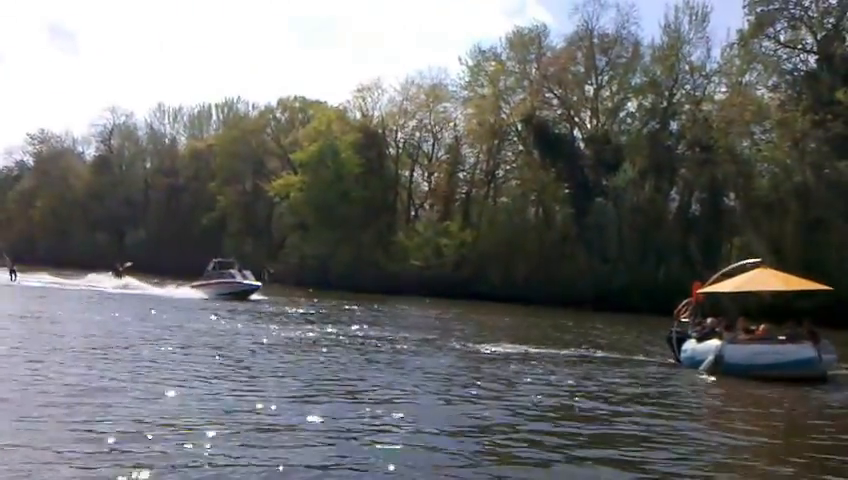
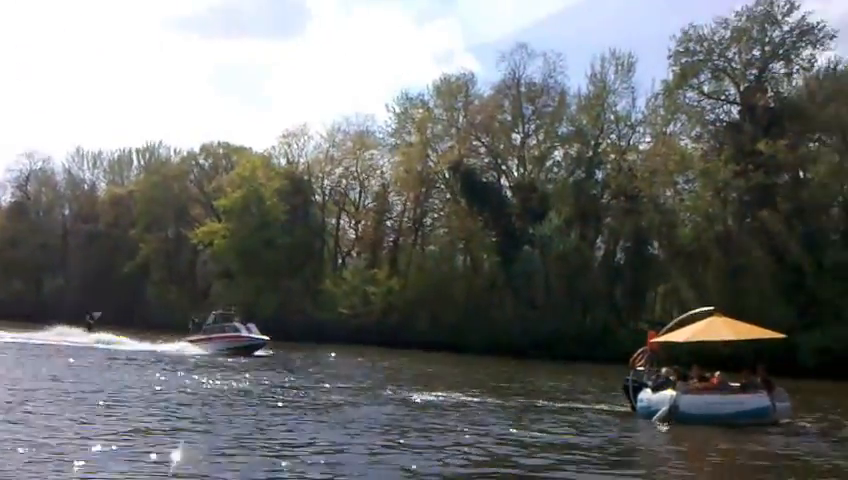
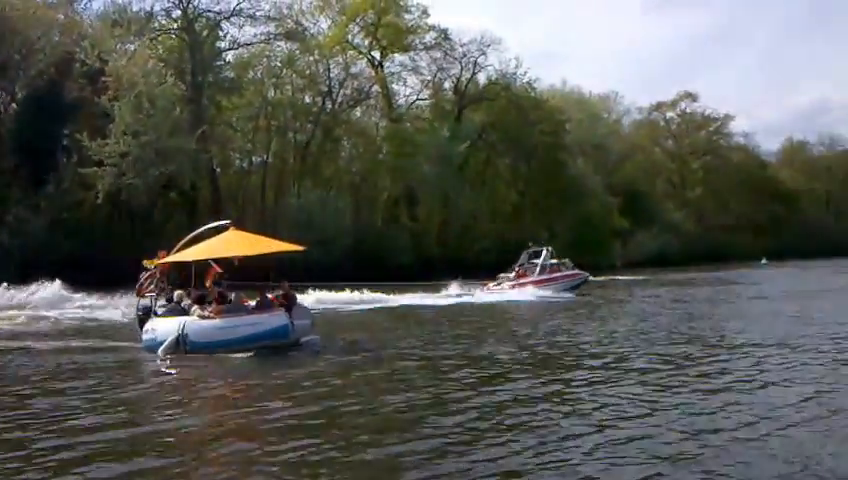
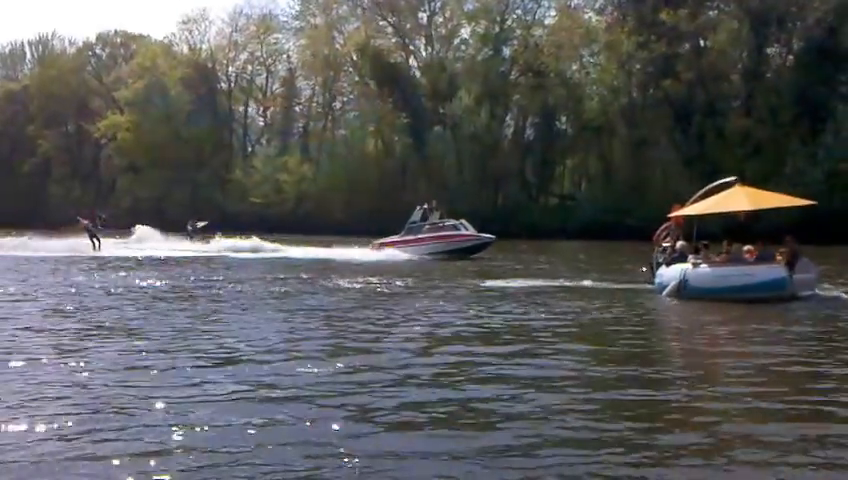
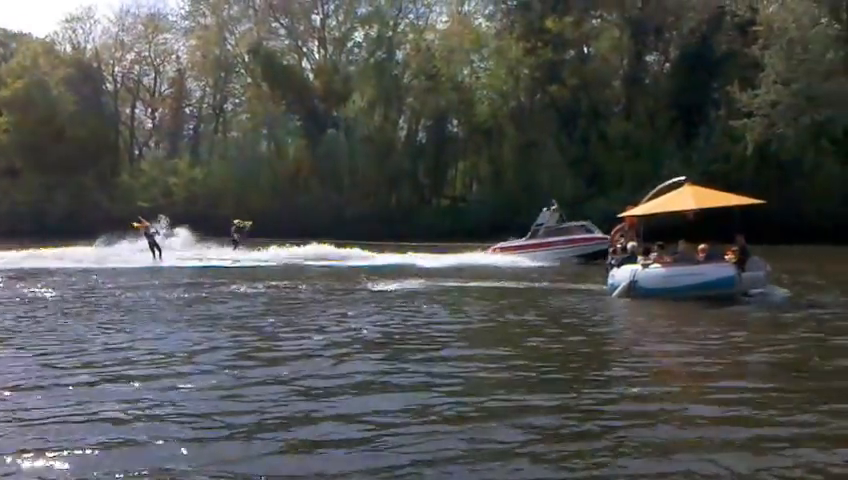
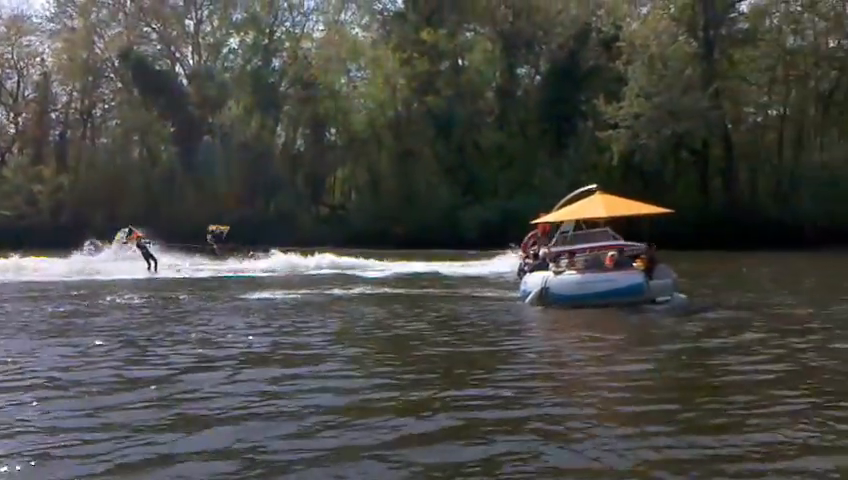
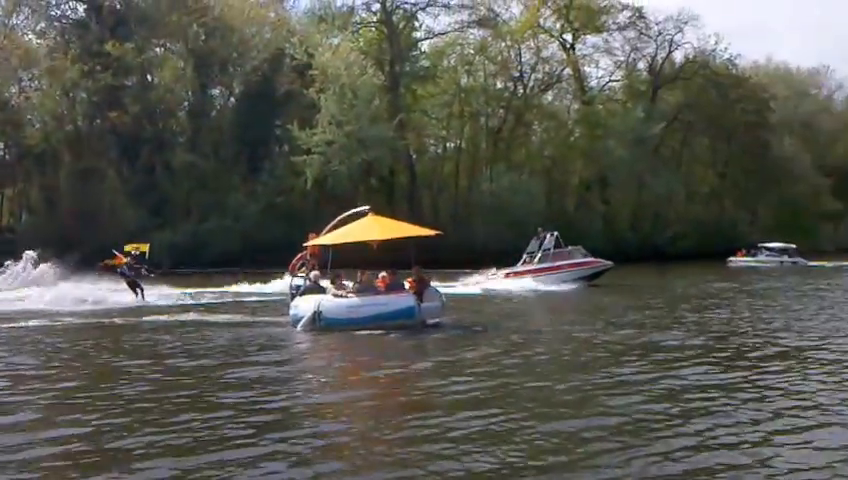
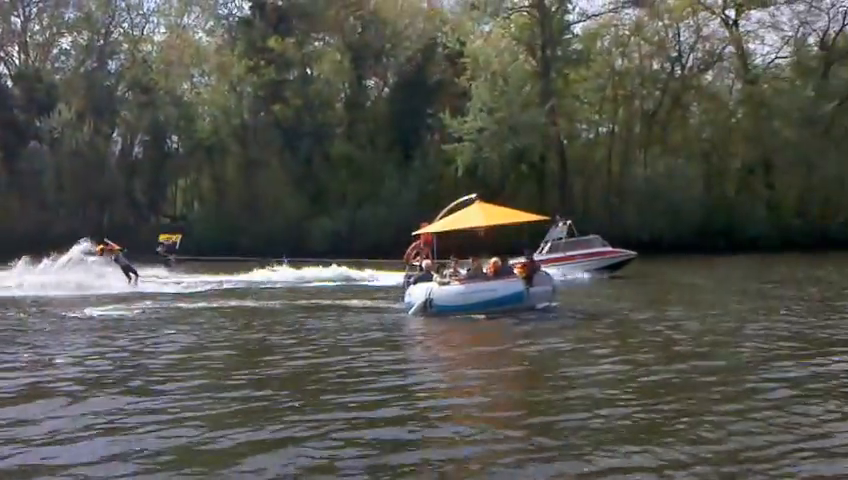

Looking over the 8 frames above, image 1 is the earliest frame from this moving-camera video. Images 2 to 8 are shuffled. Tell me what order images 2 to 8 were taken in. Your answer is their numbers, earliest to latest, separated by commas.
2, 4, 5, 6, 8, 7, 3
